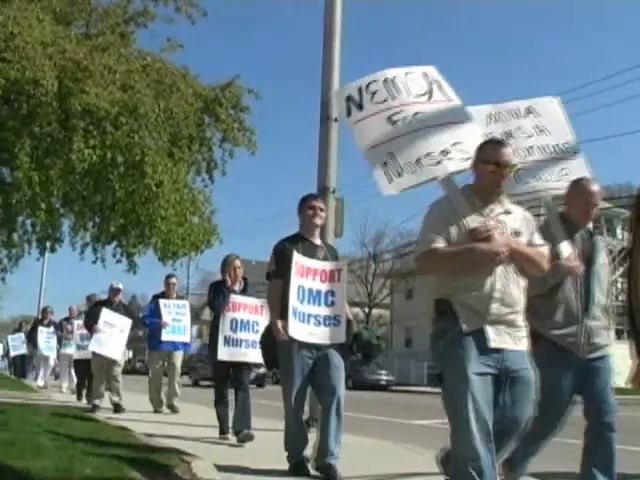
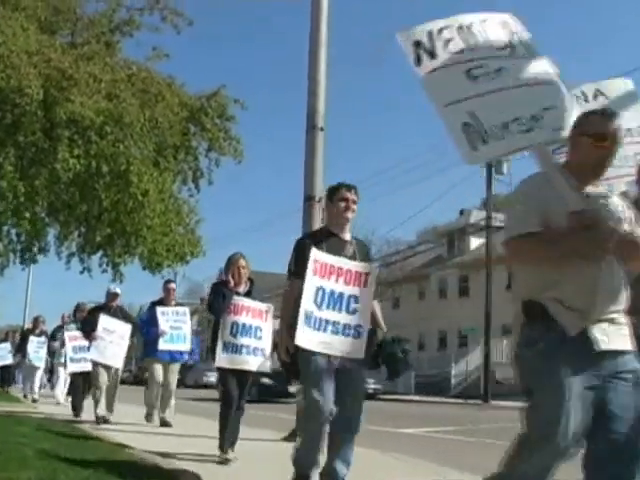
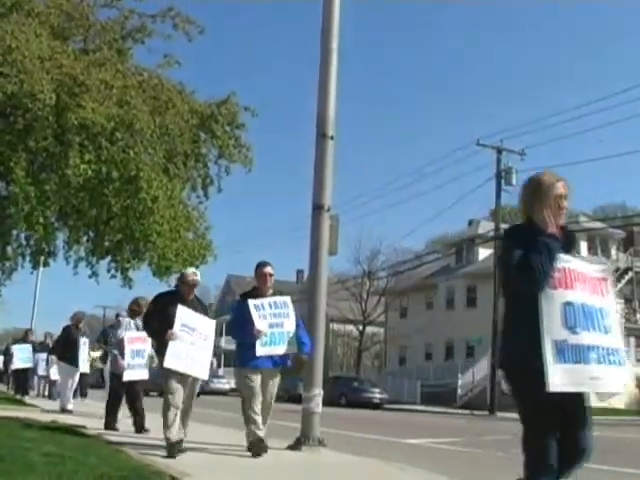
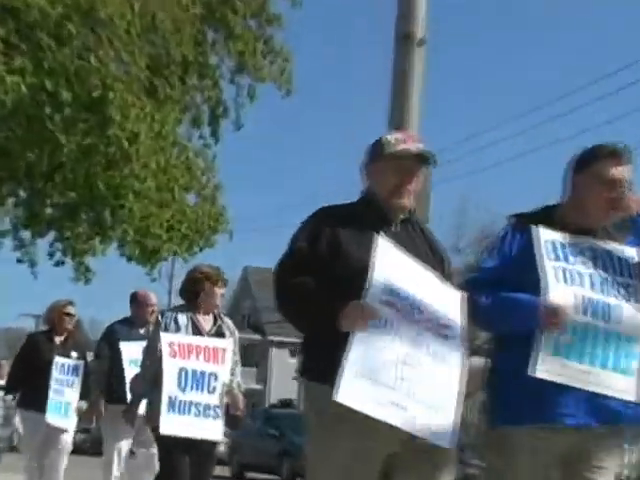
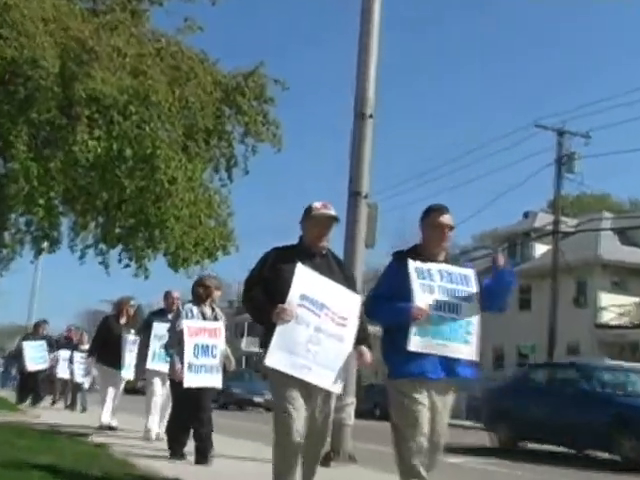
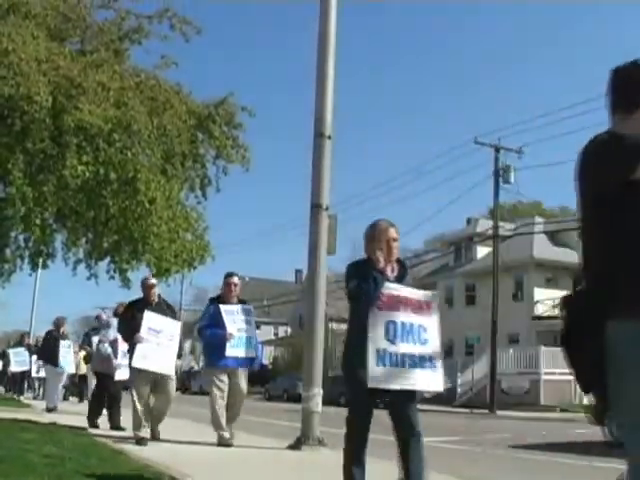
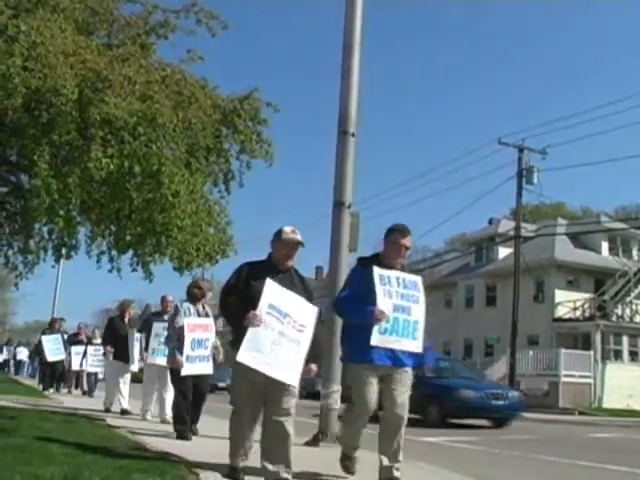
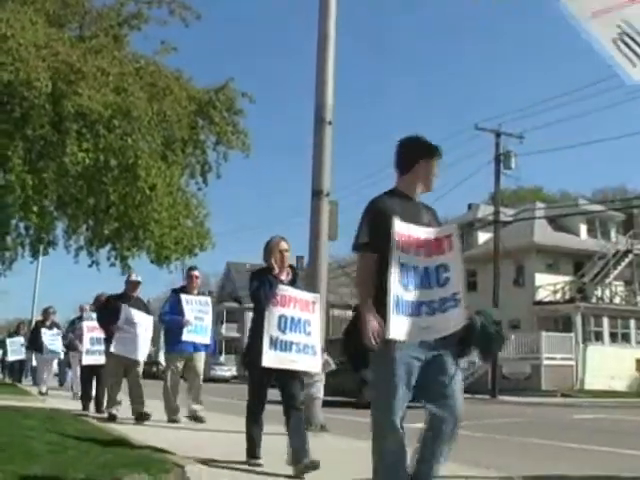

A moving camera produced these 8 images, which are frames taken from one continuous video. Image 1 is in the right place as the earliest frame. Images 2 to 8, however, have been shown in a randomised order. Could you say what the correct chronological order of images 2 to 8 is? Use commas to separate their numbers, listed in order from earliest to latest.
2, 8, 6, 3, 7, 5, 4
